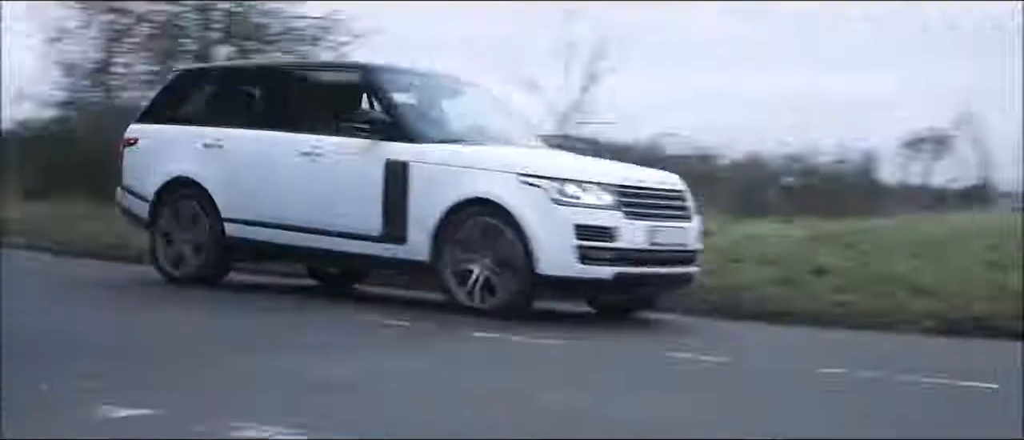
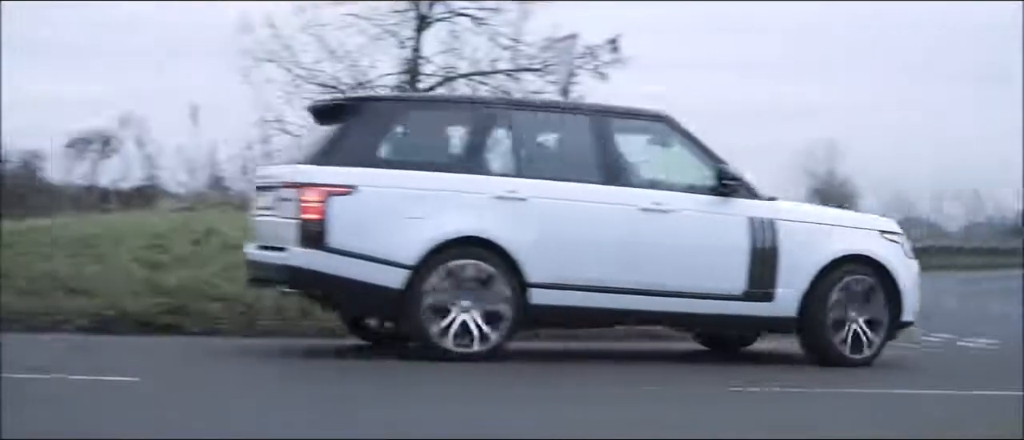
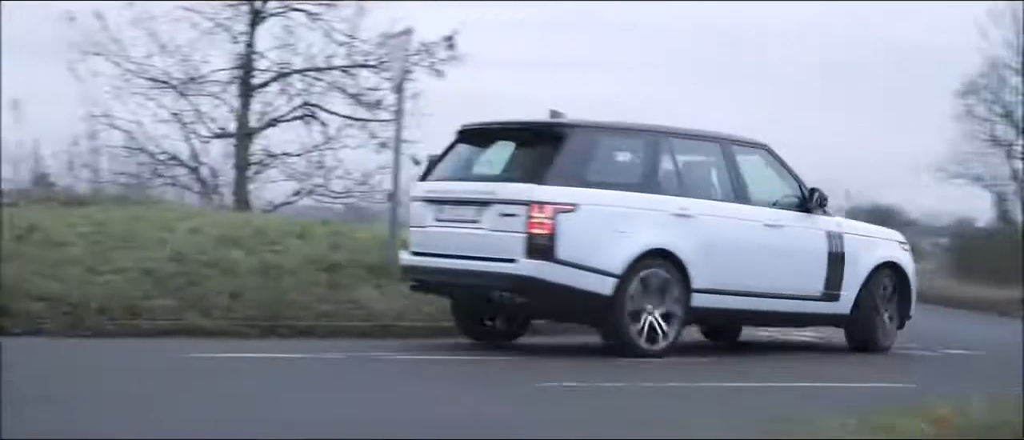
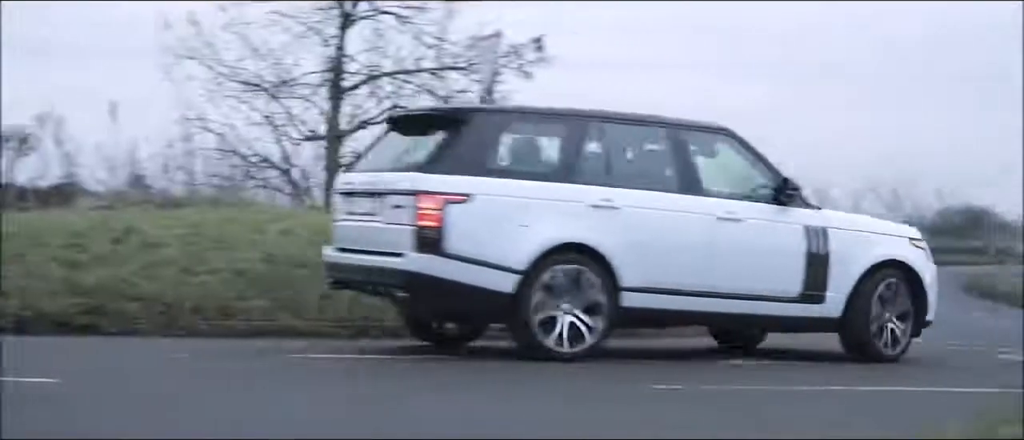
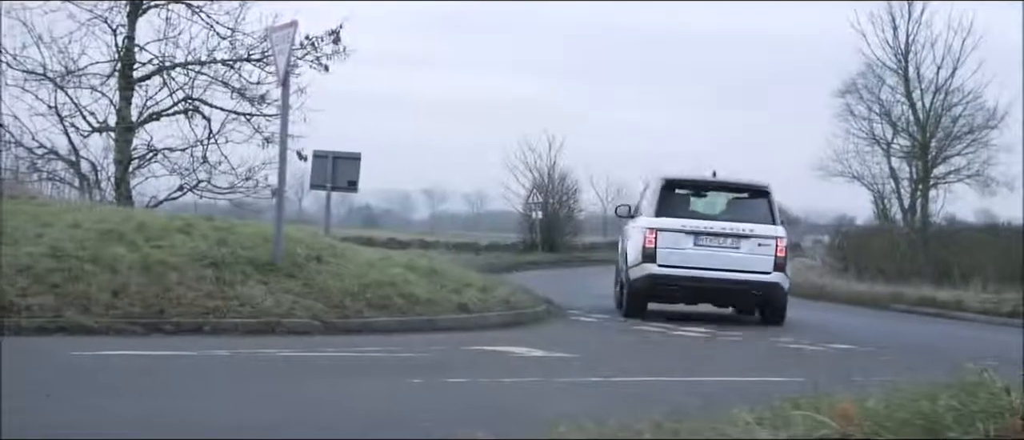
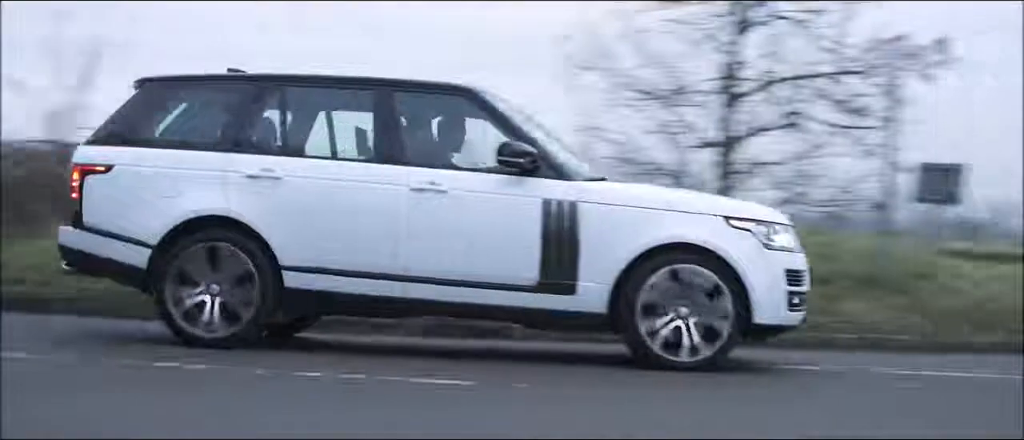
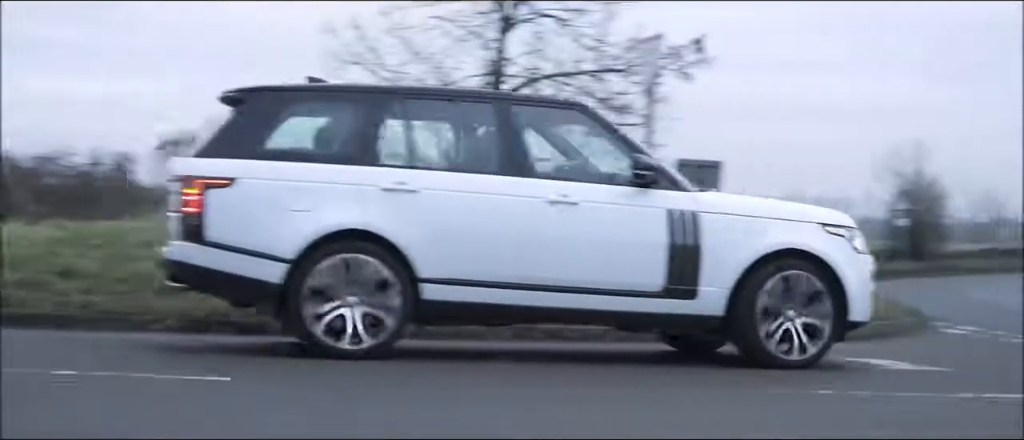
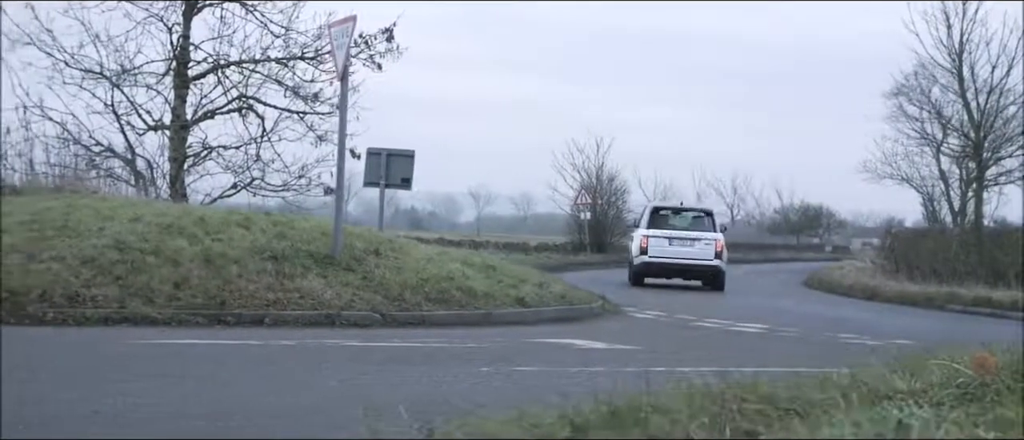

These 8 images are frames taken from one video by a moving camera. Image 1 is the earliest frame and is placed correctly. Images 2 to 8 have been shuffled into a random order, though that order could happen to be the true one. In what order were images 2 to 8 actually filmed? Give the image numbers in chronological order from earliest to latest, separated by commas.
6, 7, 2, 4, 3, 5, 8
